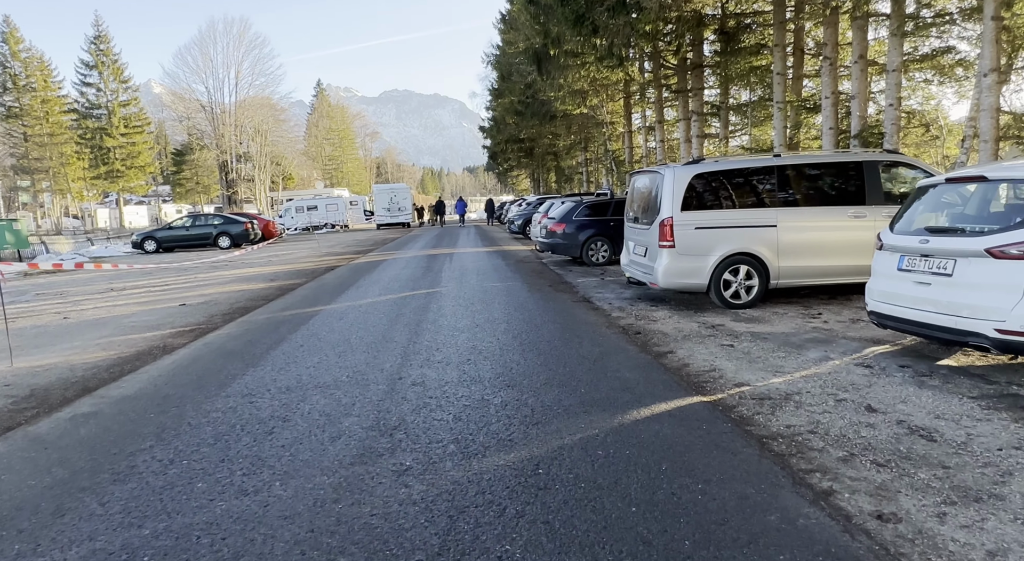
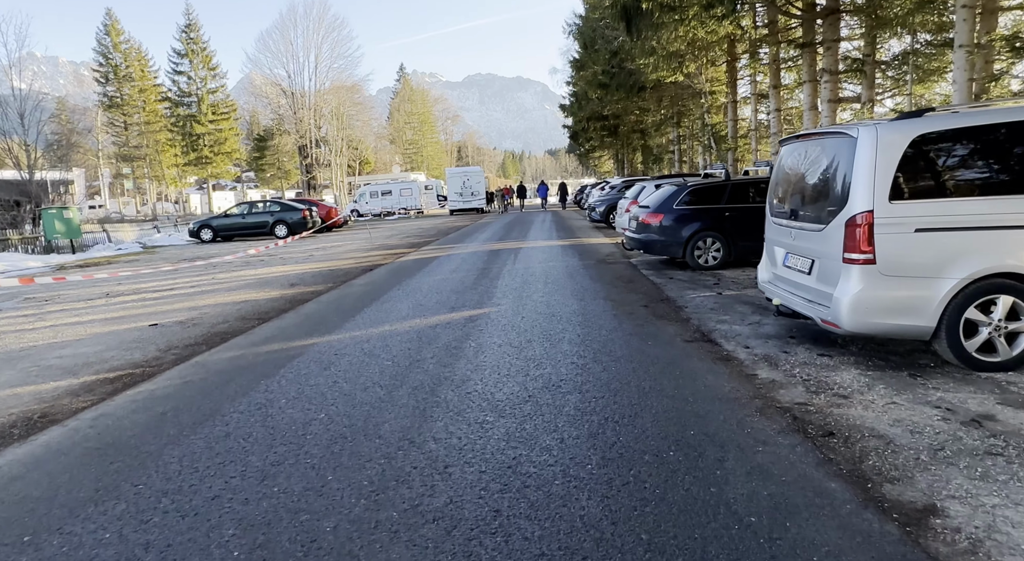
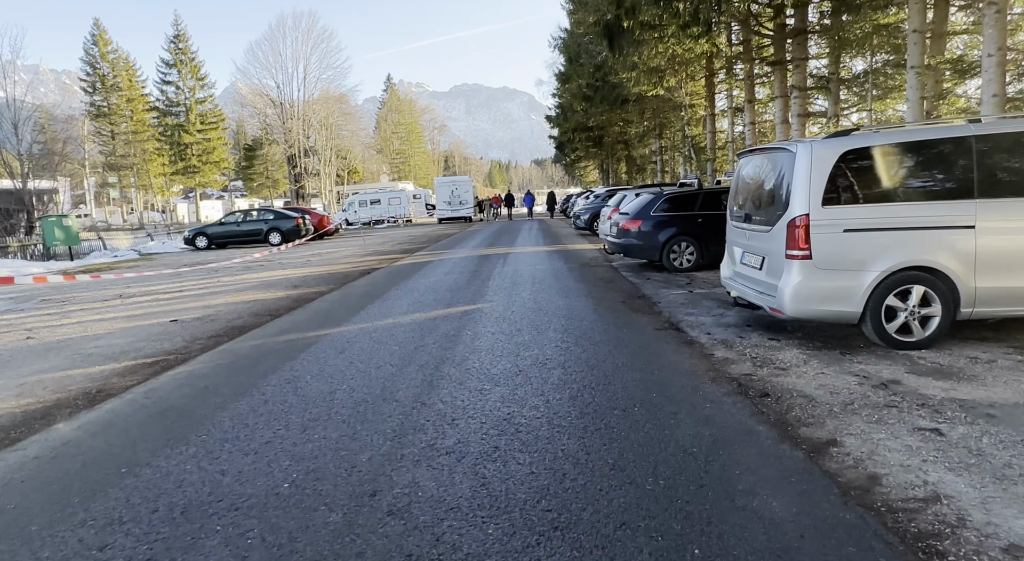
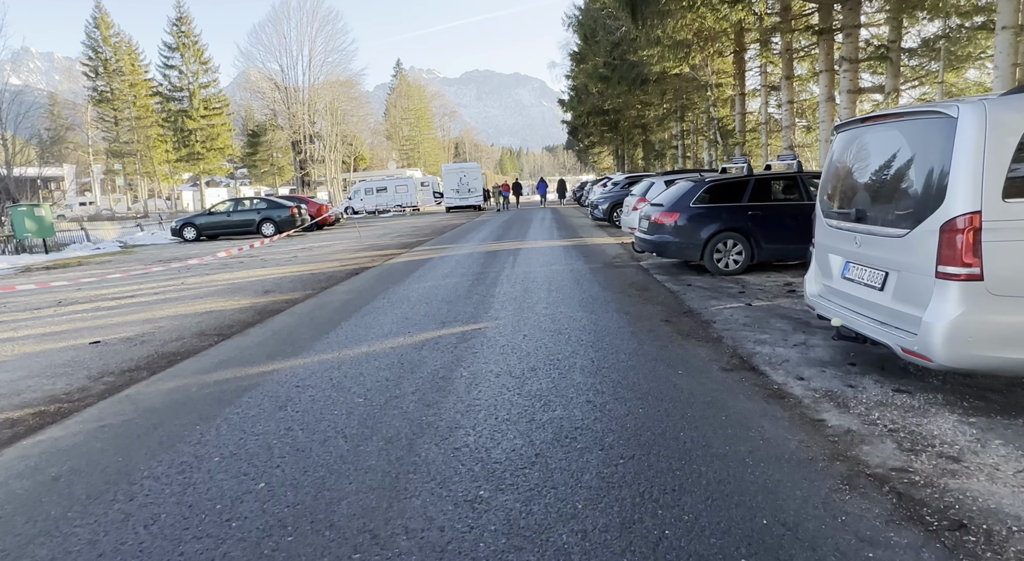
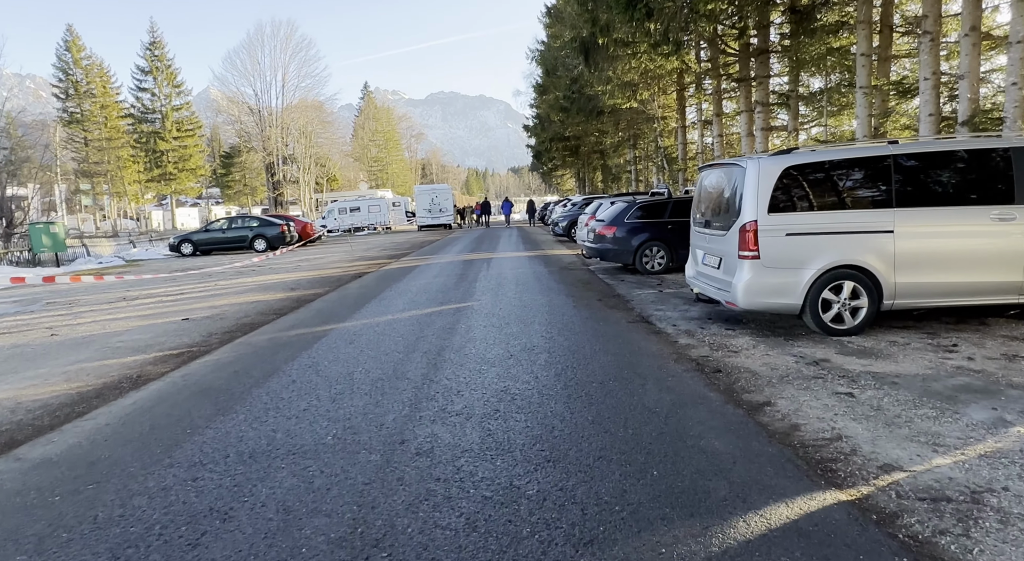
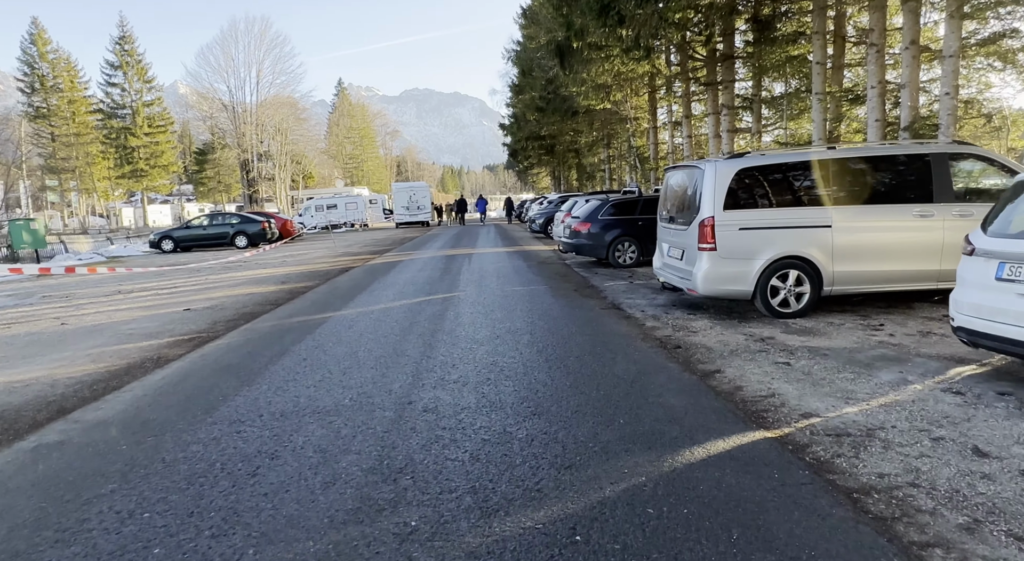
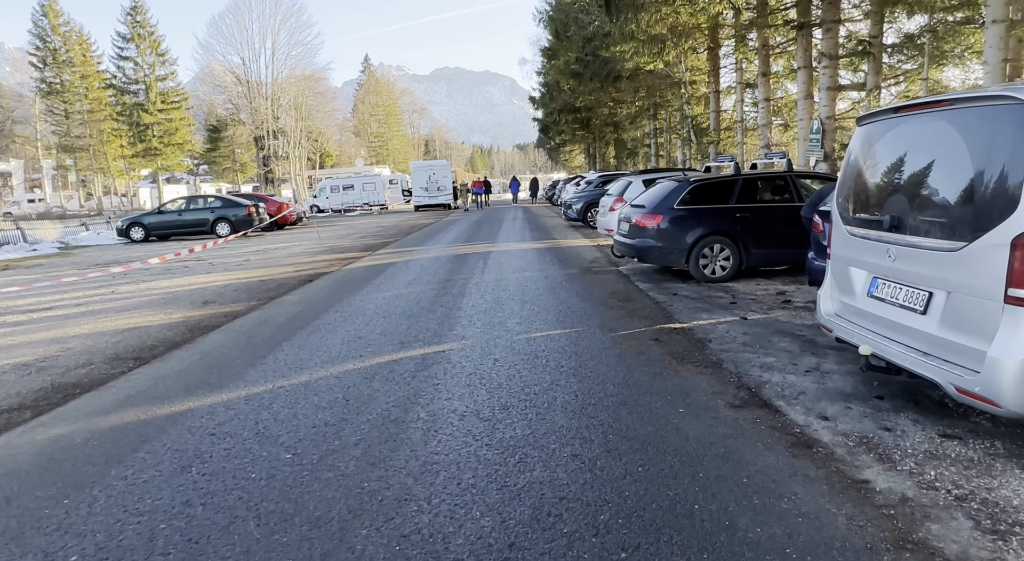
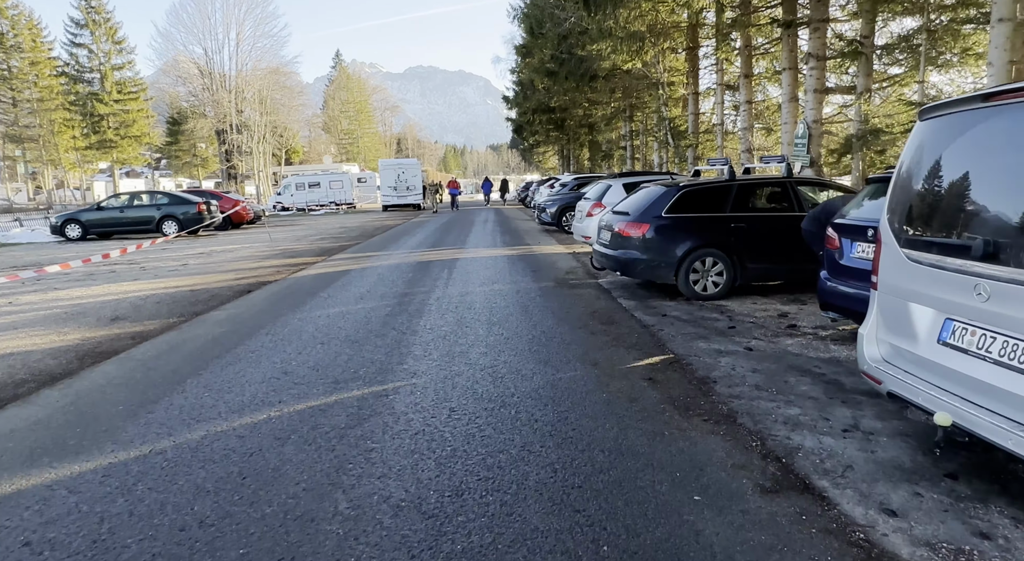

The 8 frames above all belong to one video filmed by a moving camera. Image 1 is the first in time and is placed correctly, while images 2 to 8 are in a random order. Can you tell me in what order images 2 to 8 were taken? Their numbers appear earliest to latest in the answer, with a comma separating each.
6, 5, 3, 2, 4, 7, 8
